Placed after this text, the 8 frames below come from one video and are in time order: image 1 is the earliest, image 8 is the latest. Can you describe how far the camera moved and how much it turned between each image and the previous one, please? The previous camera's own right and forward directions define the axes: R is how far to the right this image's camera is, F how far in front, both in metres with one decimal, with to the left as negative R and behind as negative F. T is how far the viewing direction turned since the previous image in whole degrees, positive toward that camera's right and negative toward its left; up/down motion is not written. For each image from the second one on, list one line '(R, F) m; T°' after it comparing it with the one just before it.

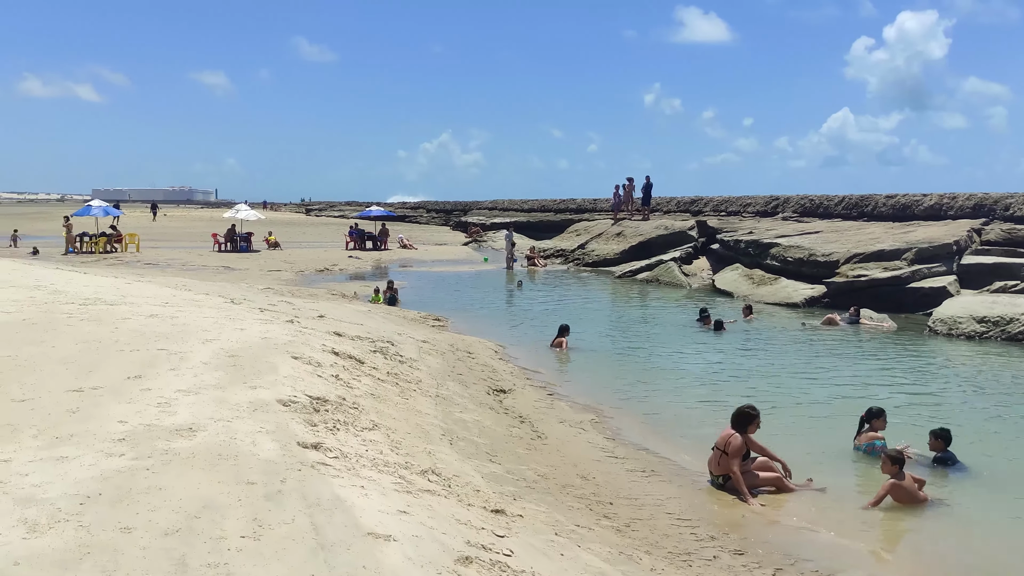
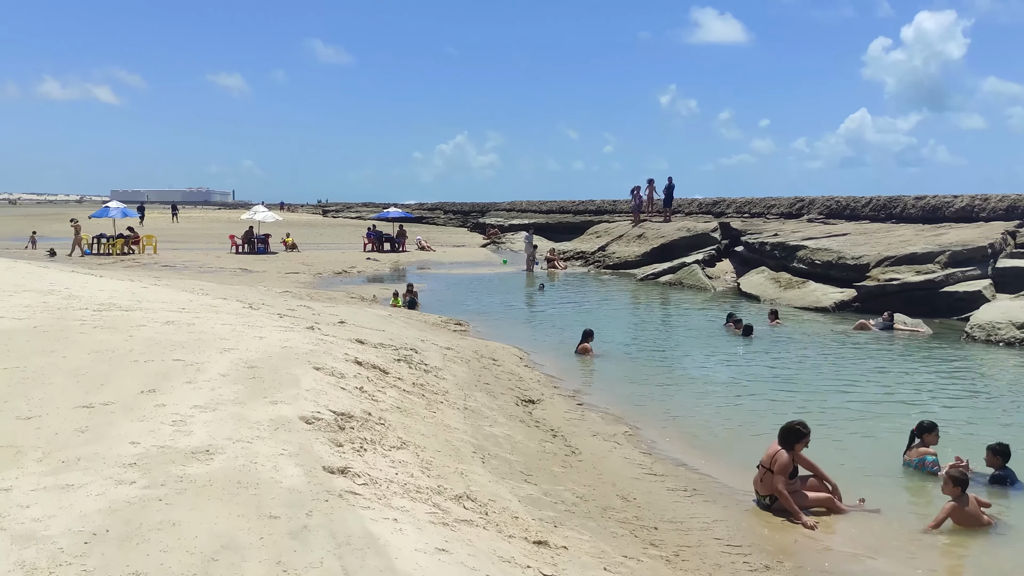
(-0.1, +0.4) m; -1°
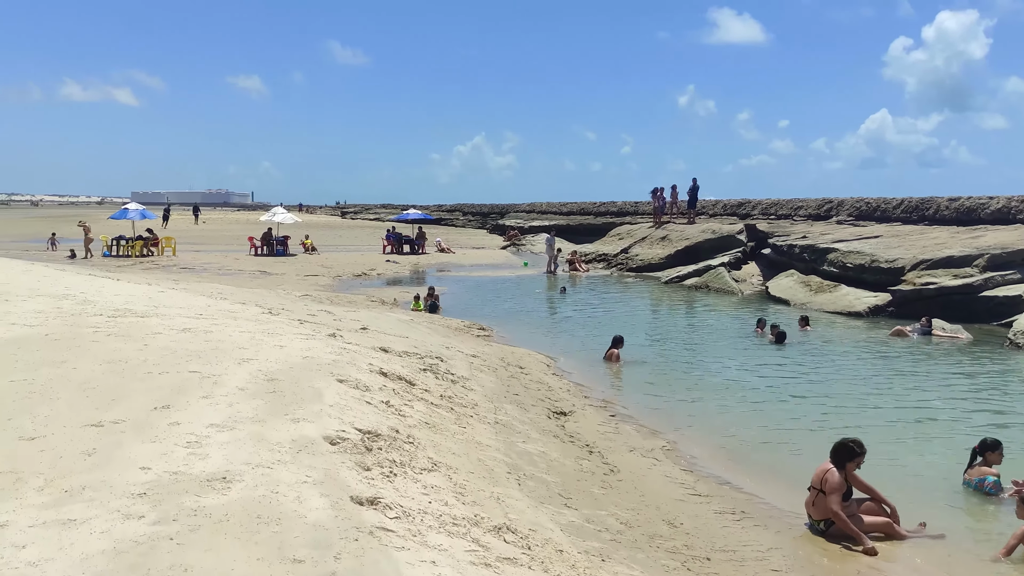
(-0.1, +0.4) m; -1°
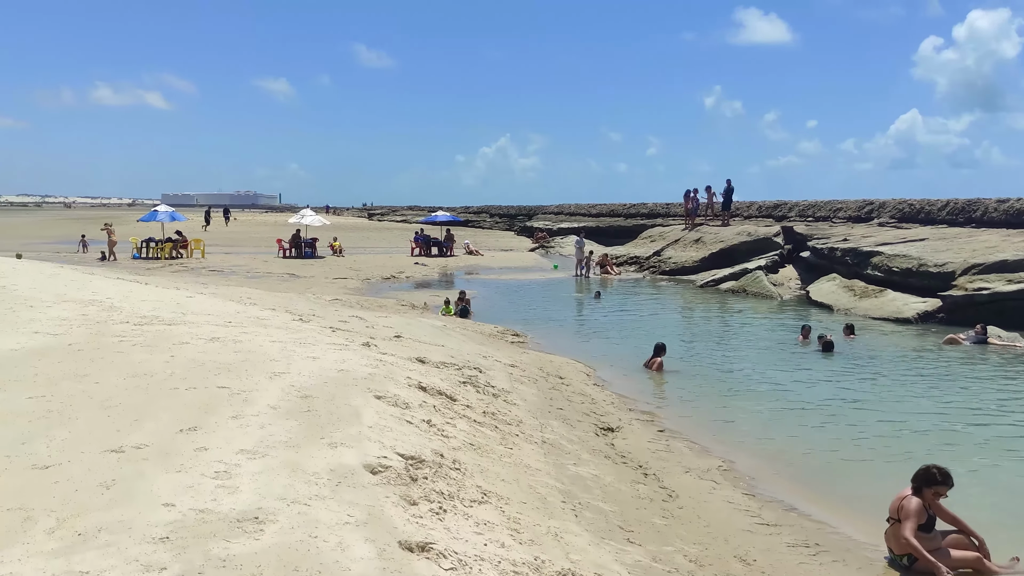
(-0.2, +0.5) m; -2°
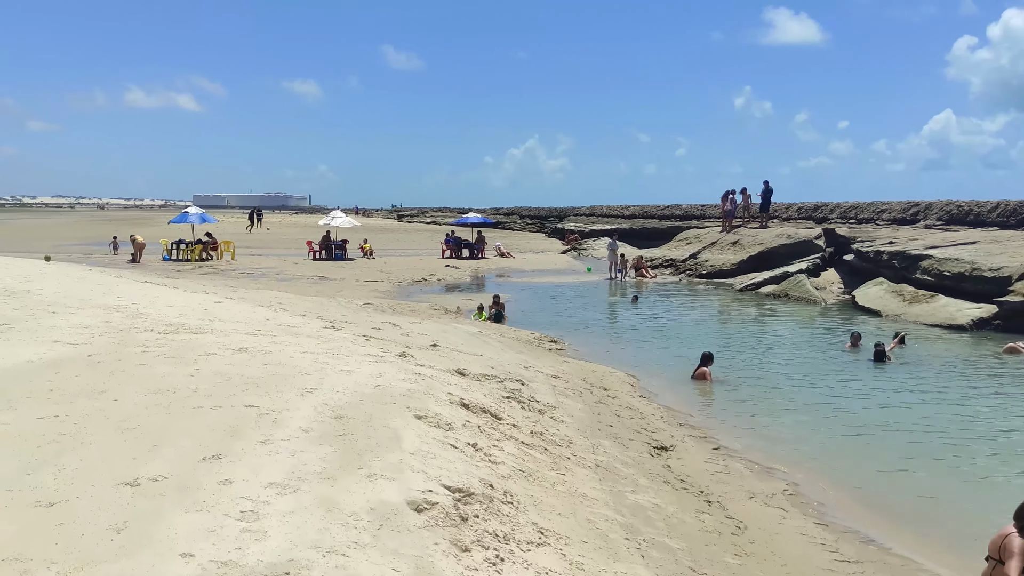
(-0.2, +0.5) m; -2°
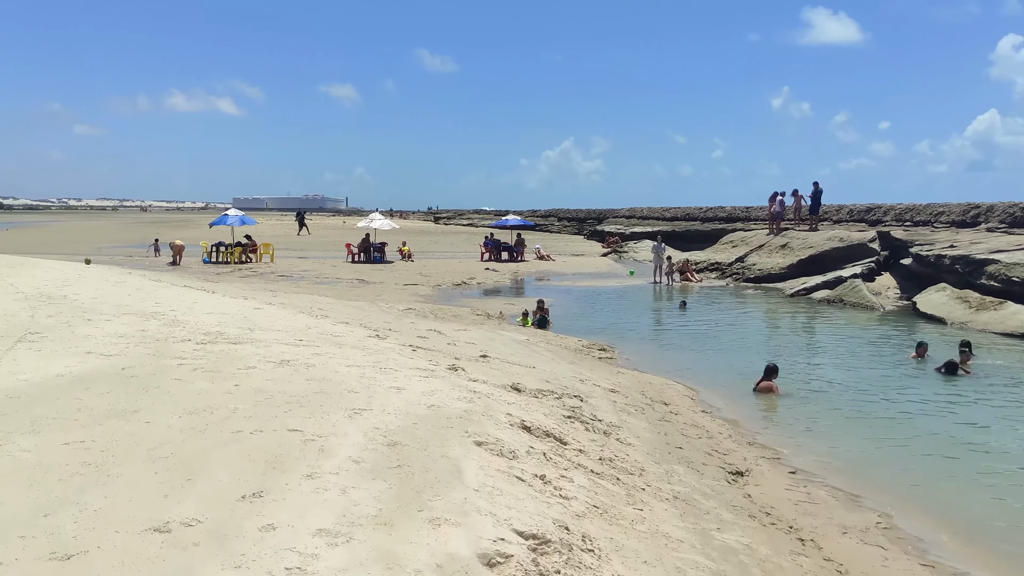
(-0.2, +0.6) m; -2°
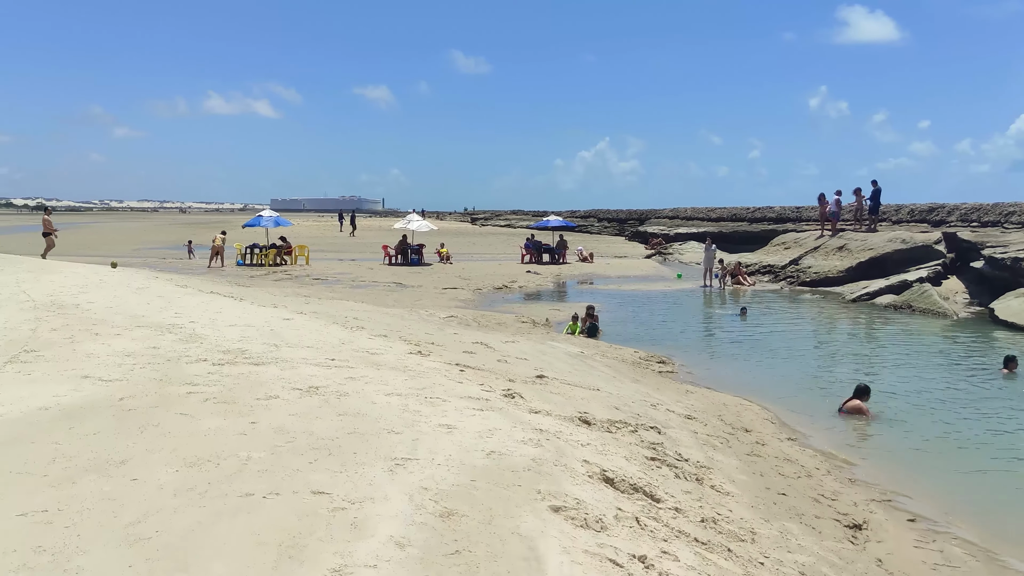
(-0.2, +1.1) m; -2°
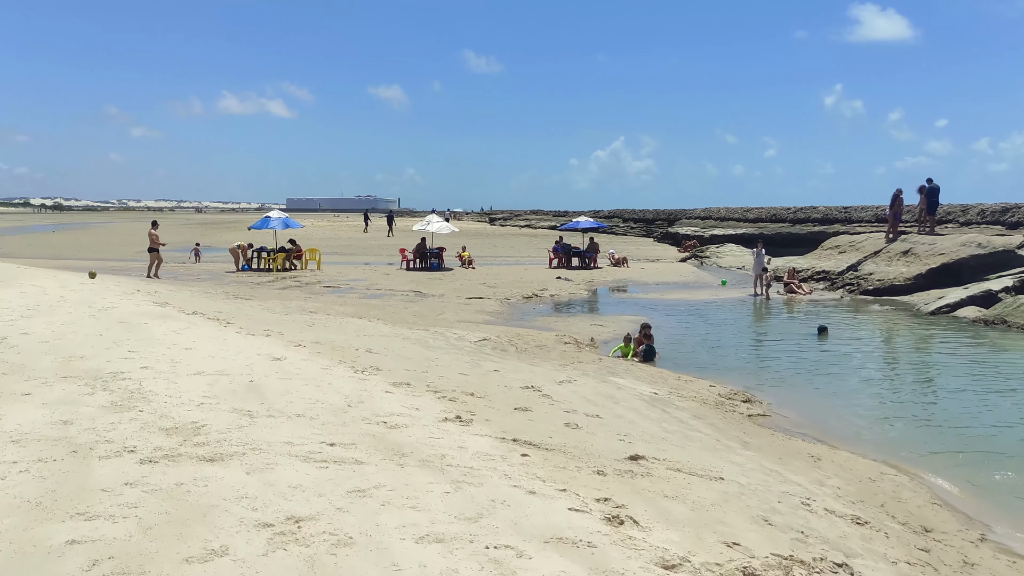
(-0.4, +2.4) m; -1°
